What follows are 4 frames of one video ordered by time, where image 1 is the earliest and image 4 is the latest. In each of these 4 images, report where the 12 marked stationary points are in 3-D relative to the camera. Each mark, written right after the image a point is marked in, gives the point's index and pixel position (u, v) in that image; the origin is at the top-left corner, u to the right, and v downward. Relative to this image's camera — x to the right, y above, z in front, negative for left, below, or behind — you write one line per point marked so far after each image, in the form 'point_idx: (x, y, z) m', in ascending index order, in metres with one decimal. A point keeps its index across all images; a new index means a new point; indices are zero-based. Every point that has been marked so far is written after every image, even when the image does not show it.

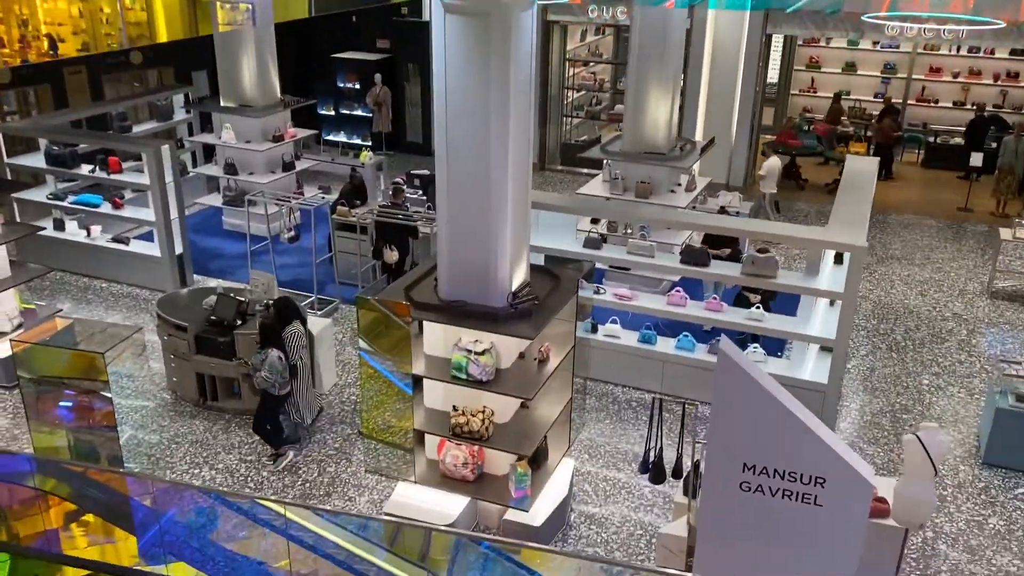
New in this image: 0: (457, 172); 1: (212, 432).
0: (-0.3, +0.7, +5.4) m
1: (-2.5, -1.2, +7.3) m
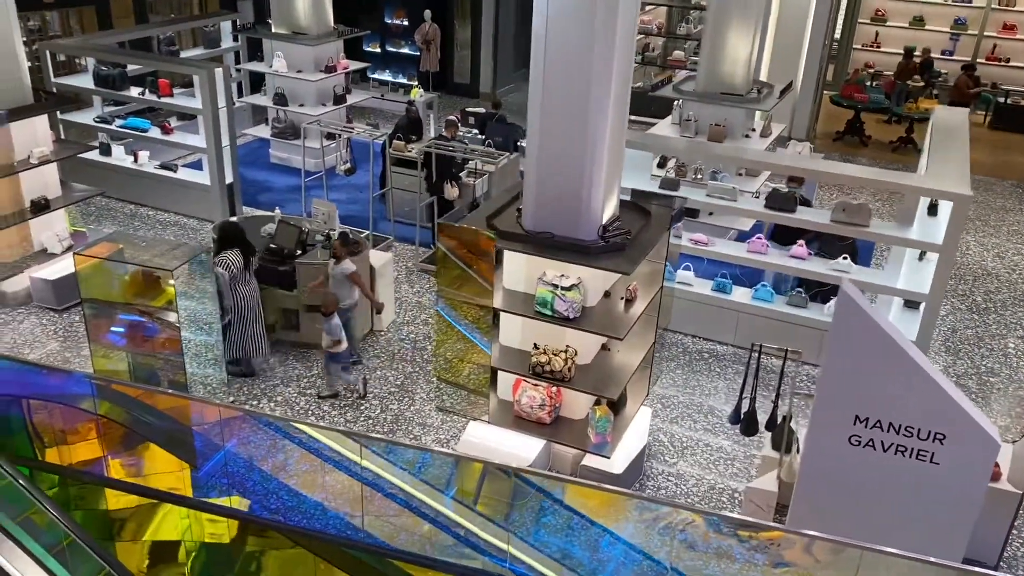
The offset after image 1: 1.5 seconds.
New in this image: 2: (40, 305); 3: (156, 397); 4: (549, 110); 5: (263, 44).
0: (+0.2, +1.1, +5.0) m
1: (-1.9, -0.6, +7.0) m
2: (-4.2, -0.1, +7.7) m
3: (-2.3, -0.7, +5.6) m
4: (+0.2, +1.0, +5.0) m
5: (-3.1, +3.1, +11.0) m
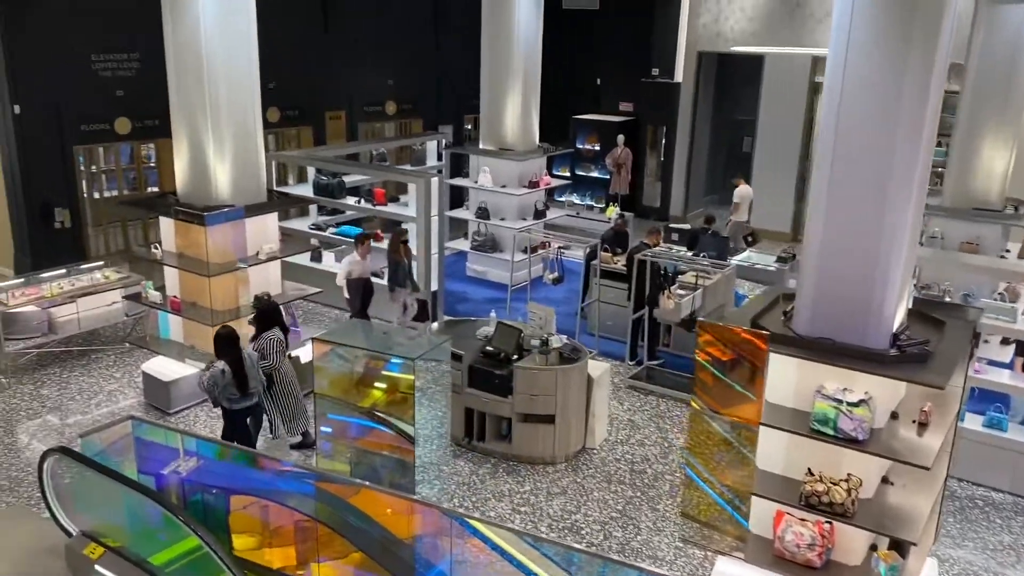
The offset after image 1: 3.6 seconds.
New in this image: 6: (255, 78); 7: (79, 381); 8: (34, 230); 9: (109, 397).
0: (+1.7, +0.6, +4.4) m
1: (-0.3, -1.4, +6.5) m
2: (-2.3, -1.0, +7.7) m
3: (-0.8, -1.2, +5.2) m
4: (+1.7, +0.5, +4.5) m
5: (-0.5, +1.6, +11.1) m
6: (-2.2, +1.8, +7.4) m
7: (-4.0, -0.9, +8.1) m
8: (-5.8, +0.7, +10.6) m
9: (-3.6, -1.0, +7.8) m
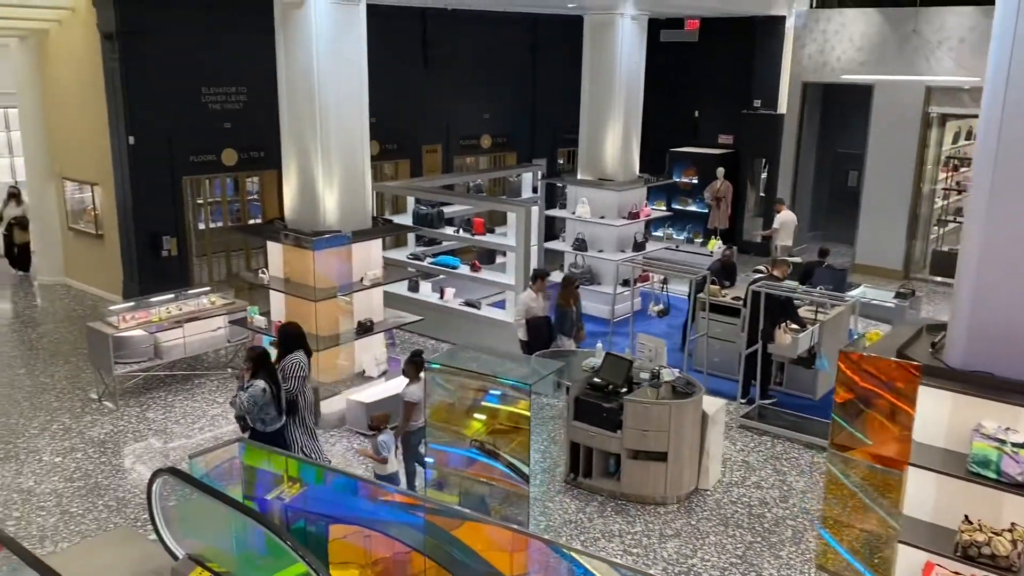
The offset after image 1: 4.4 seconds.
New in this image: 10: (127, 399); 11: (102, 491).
0: (+2.3, +0.4, +4.1) m
1: (+0.5, -1.6, +6.2) m
2: (-1.4, -1.2, +7.6) m
3: (-0.2, -1.4, +4.9) m
4: (+2.3, +0.3, +4.1) m
5: (+0.7, +1.2, +10.9) m
6: (-1.3, +1.6, +7.4) m
7: (-3.1, -1.1, +8.2) m
8: (-4.6, +0.4, +10.9) m
9: (-2.7, -1.2, +7.9) m
10: (-3.7, -1.1, +8.4) m
11: (-3.1, -1.5, +6.6) m
